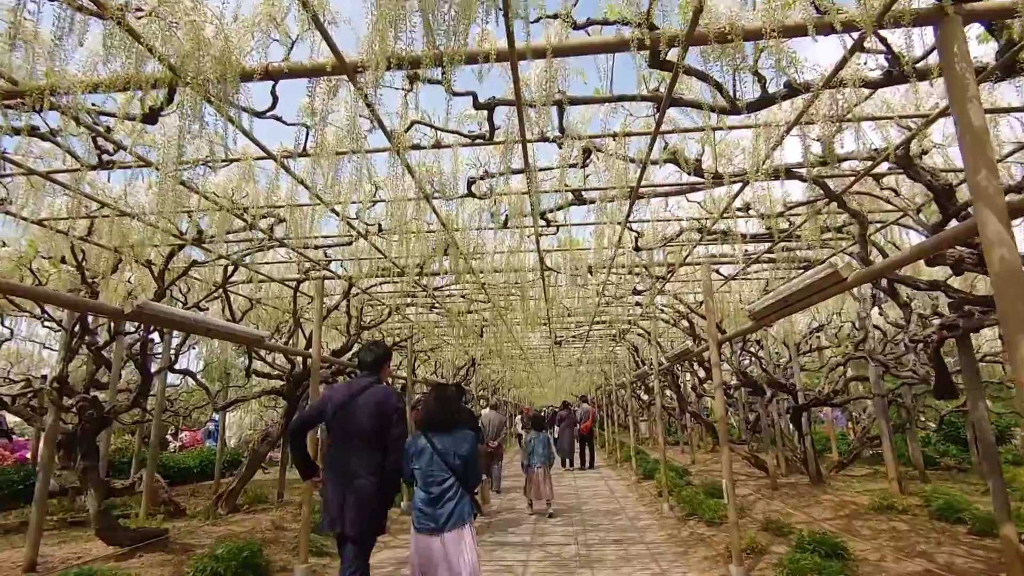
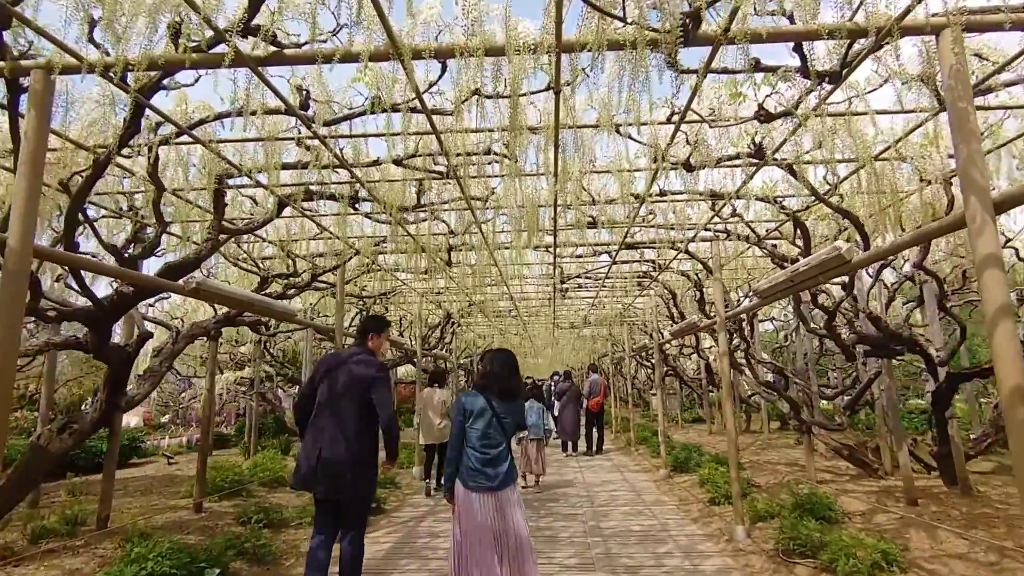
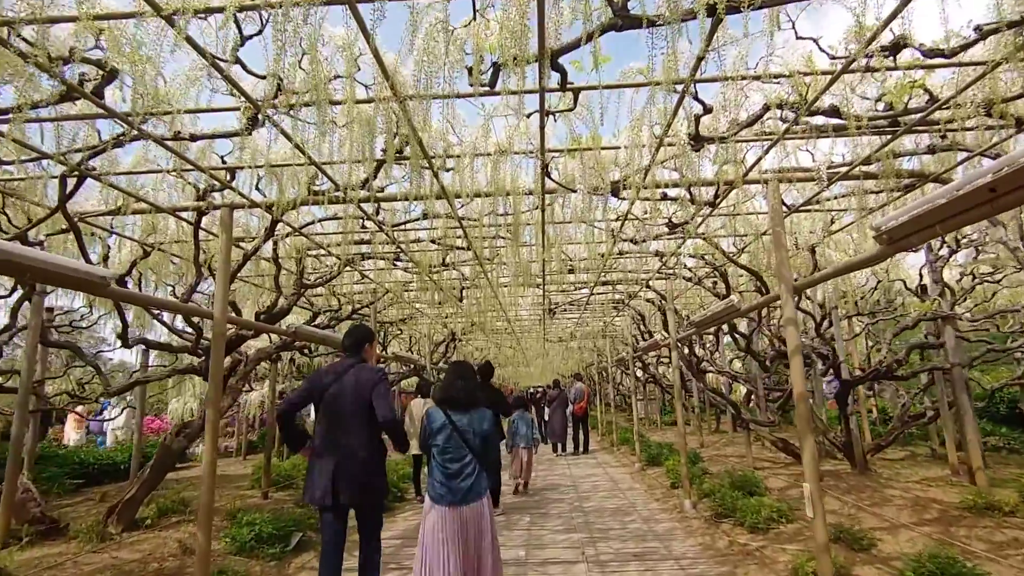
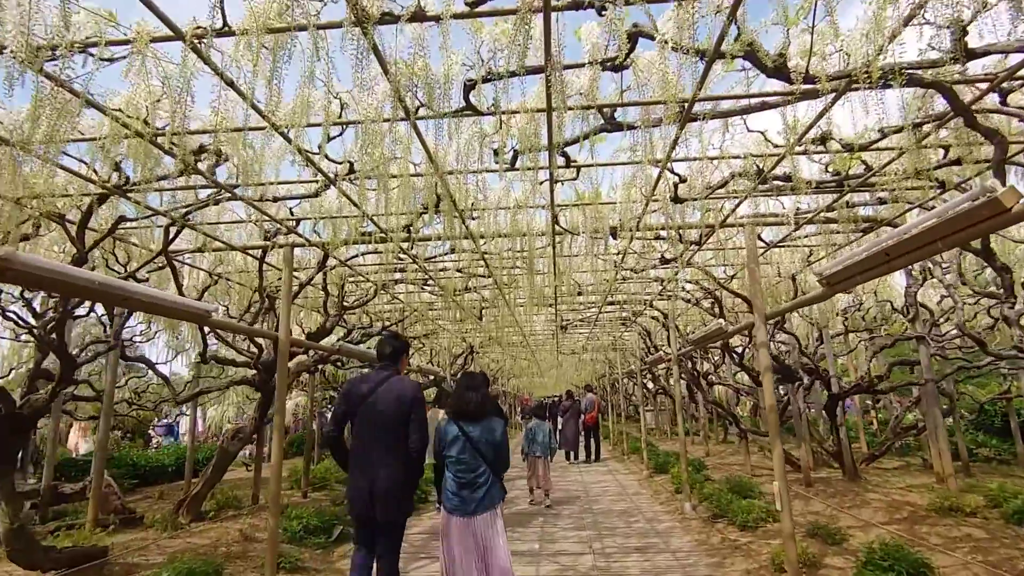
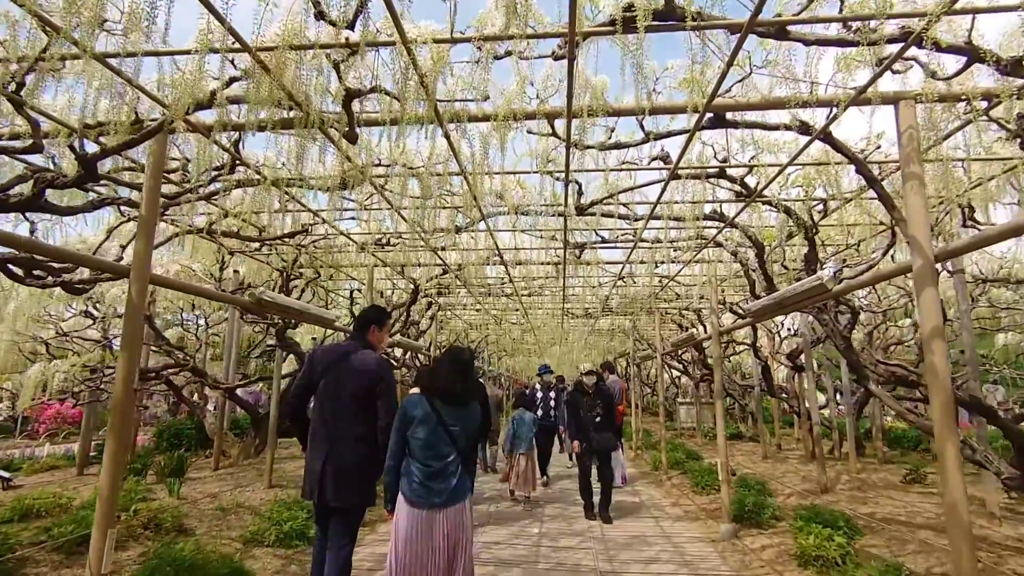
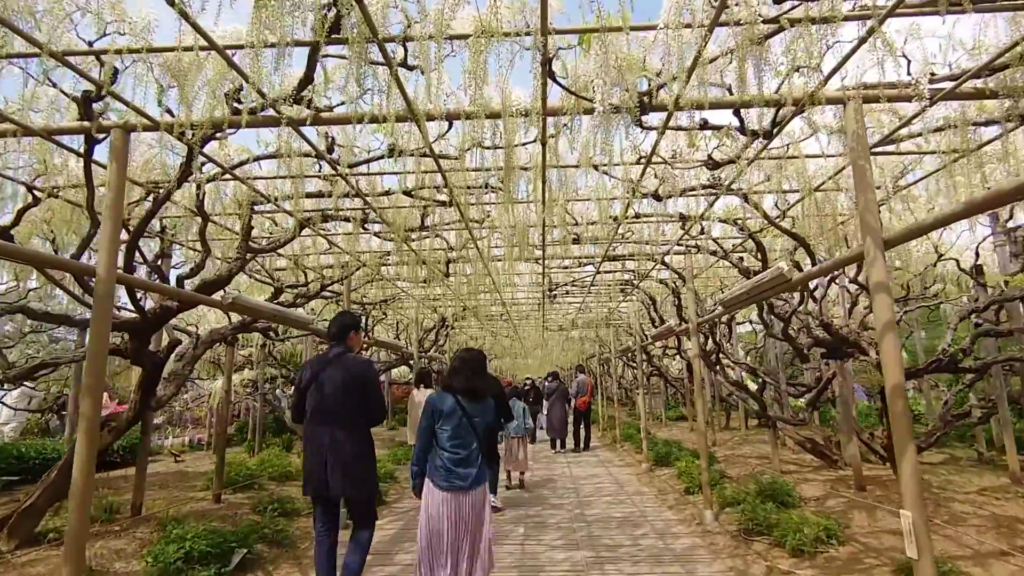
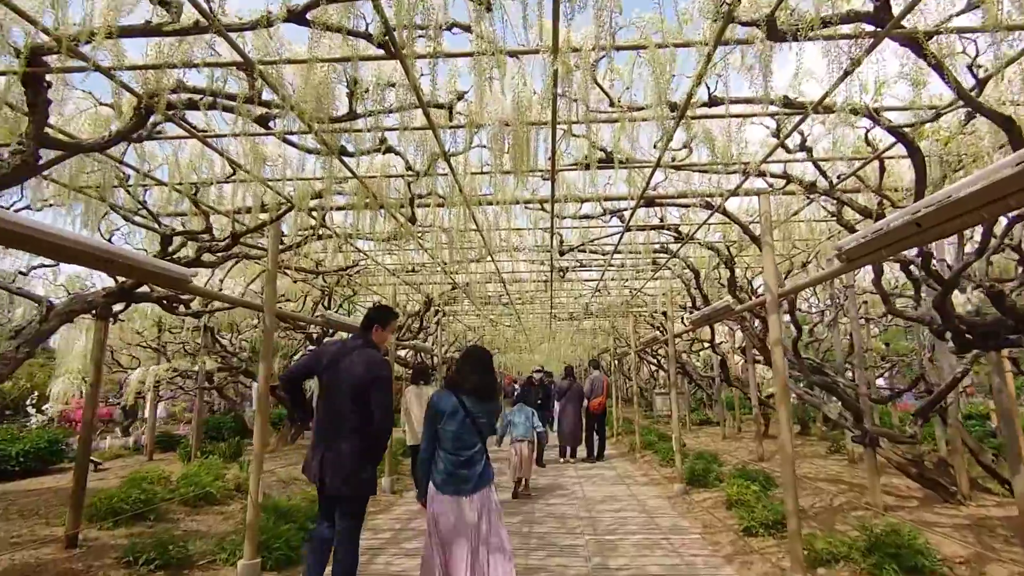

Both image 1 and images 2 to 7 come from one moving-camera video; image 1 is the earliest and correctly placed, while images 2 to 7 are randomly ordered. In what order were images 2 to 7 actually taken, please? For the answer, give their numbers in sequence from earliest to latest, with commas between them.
4, 3, 6, 2, 7, 5
